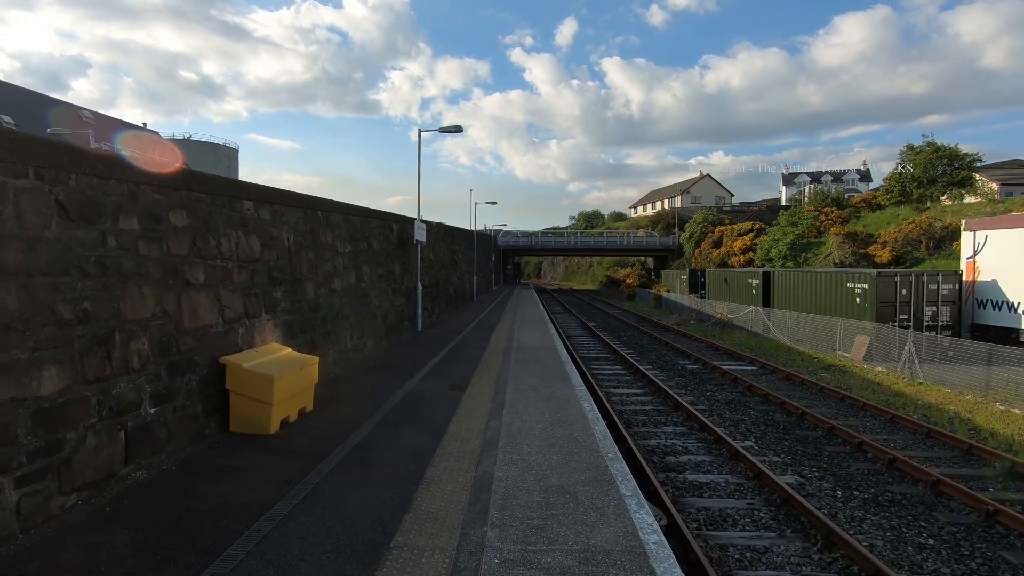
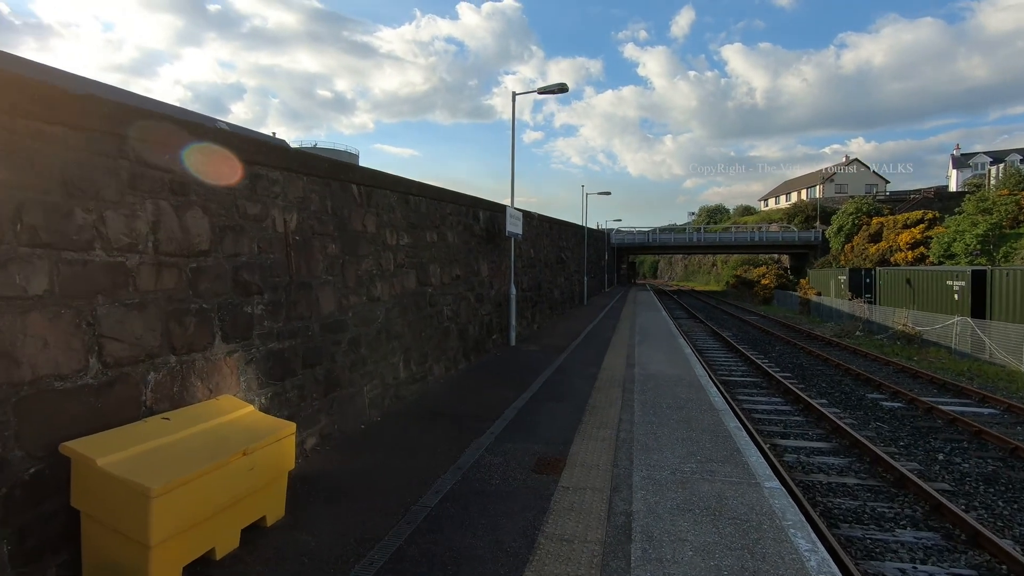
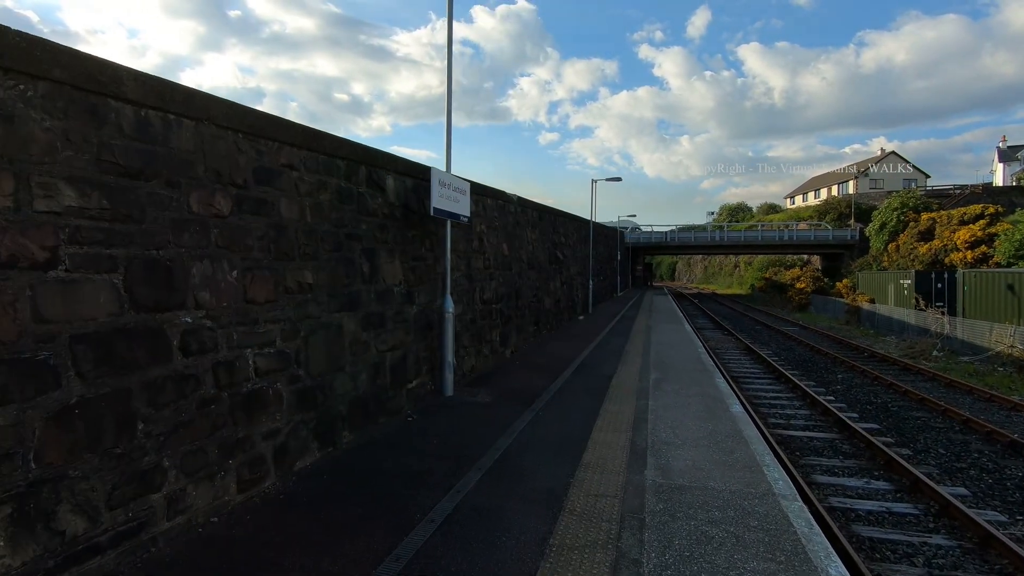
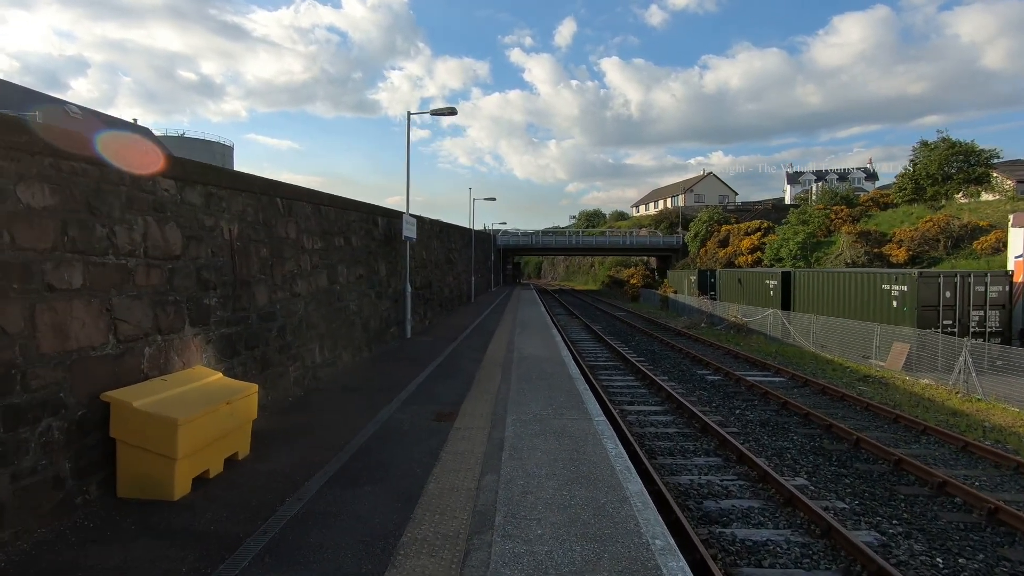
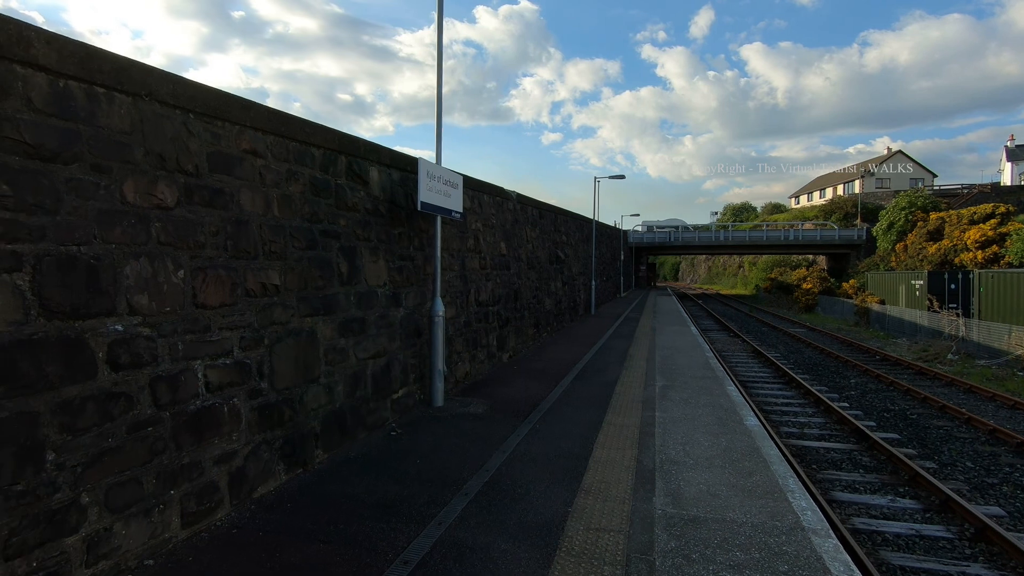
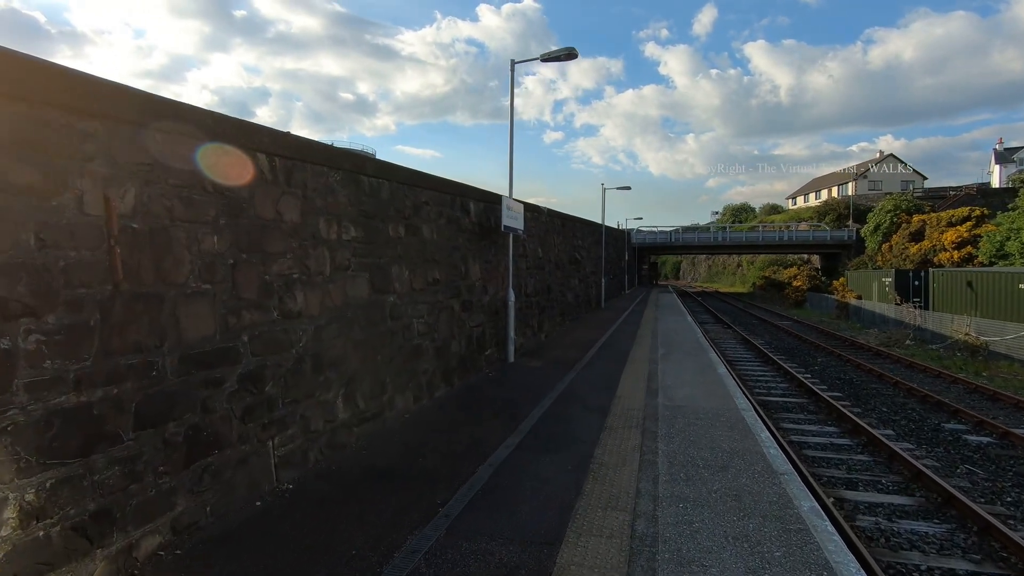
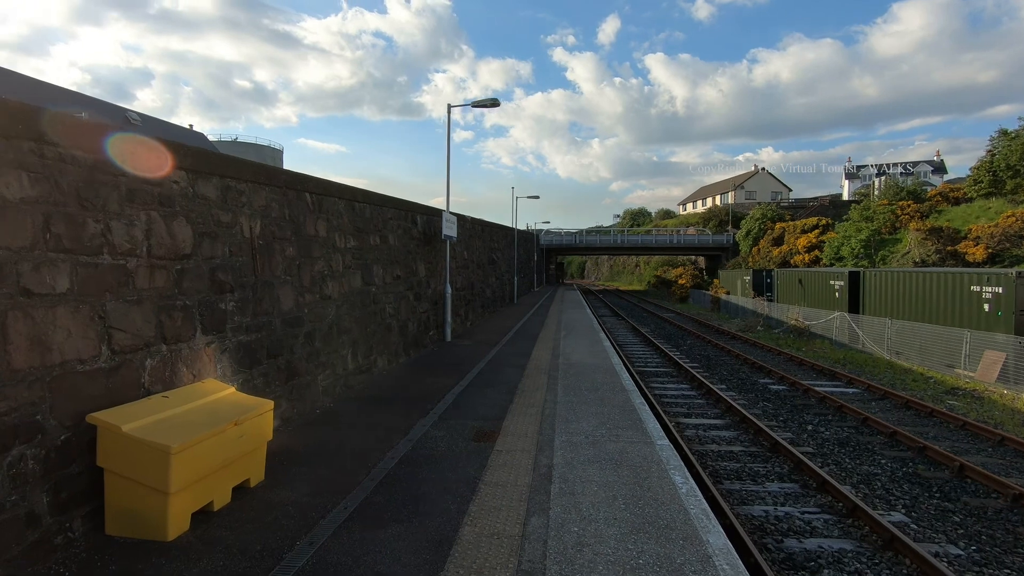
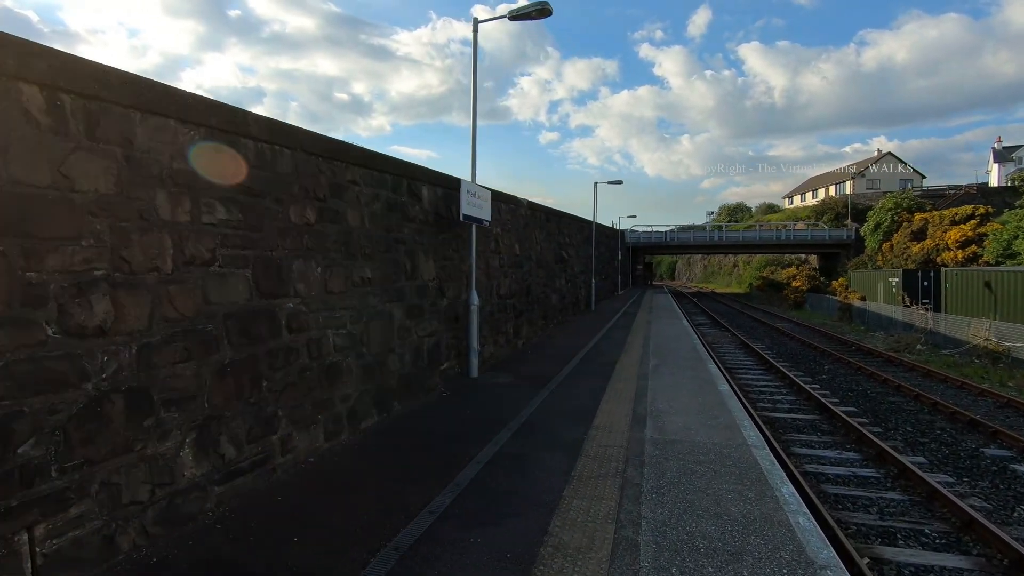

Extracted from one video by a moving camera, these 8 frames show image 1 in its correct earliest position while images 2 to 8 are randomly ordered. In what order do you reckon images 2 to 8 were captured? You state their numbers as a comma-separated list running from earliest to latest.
4, 7, 2, 6, 8, 3, 5
